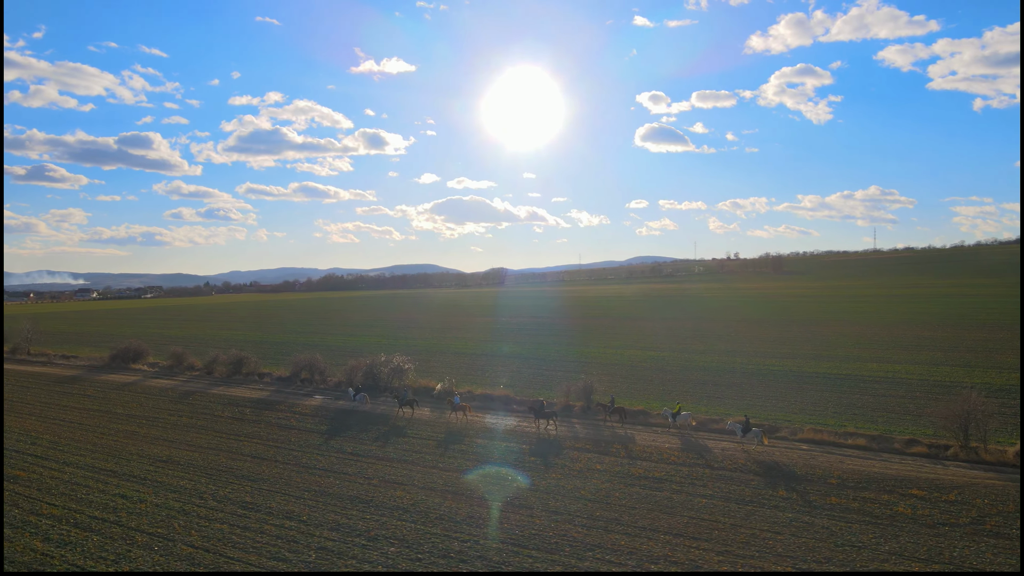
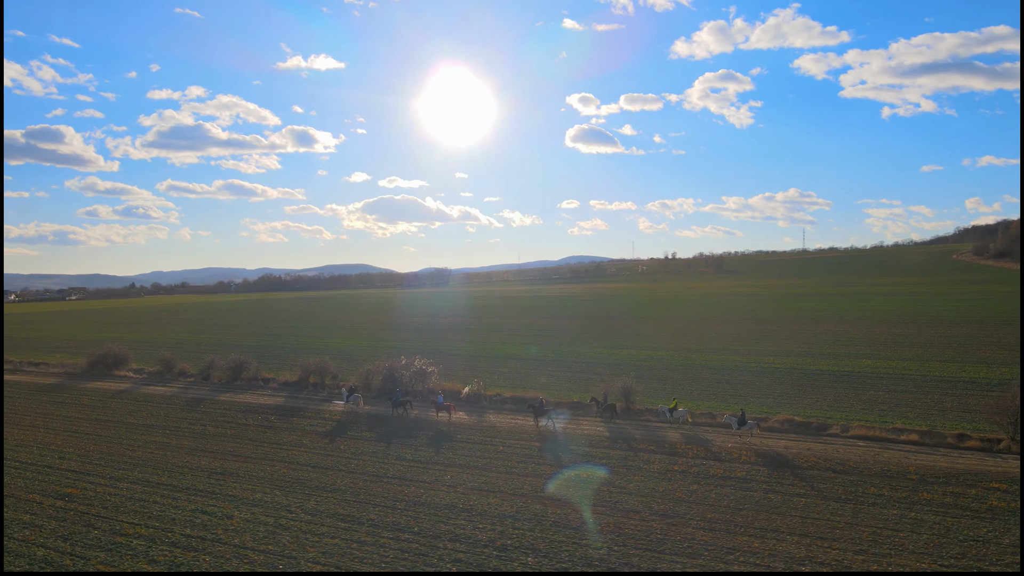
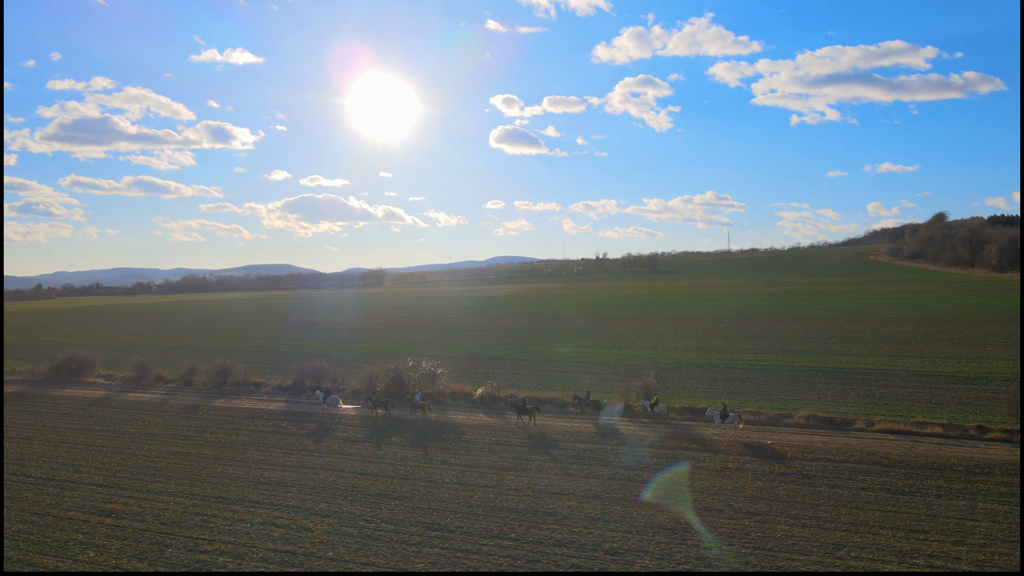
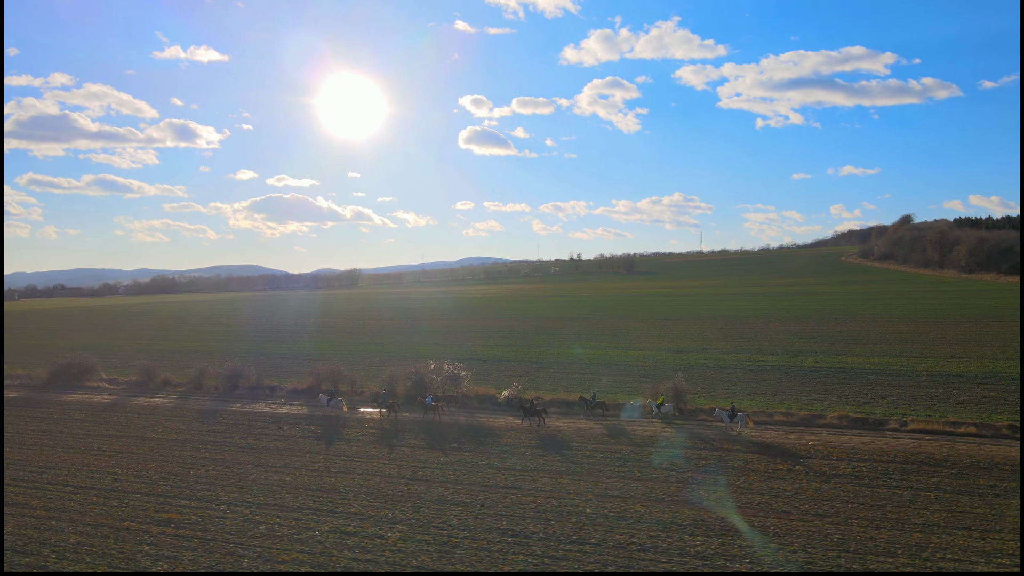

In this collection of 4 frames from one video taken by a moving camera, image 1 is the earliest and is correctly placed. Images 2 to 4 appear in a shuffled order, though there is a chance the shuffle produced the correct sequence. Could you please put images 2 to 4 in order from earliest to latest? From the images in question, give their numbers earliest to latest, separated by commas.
2, 3, 4
